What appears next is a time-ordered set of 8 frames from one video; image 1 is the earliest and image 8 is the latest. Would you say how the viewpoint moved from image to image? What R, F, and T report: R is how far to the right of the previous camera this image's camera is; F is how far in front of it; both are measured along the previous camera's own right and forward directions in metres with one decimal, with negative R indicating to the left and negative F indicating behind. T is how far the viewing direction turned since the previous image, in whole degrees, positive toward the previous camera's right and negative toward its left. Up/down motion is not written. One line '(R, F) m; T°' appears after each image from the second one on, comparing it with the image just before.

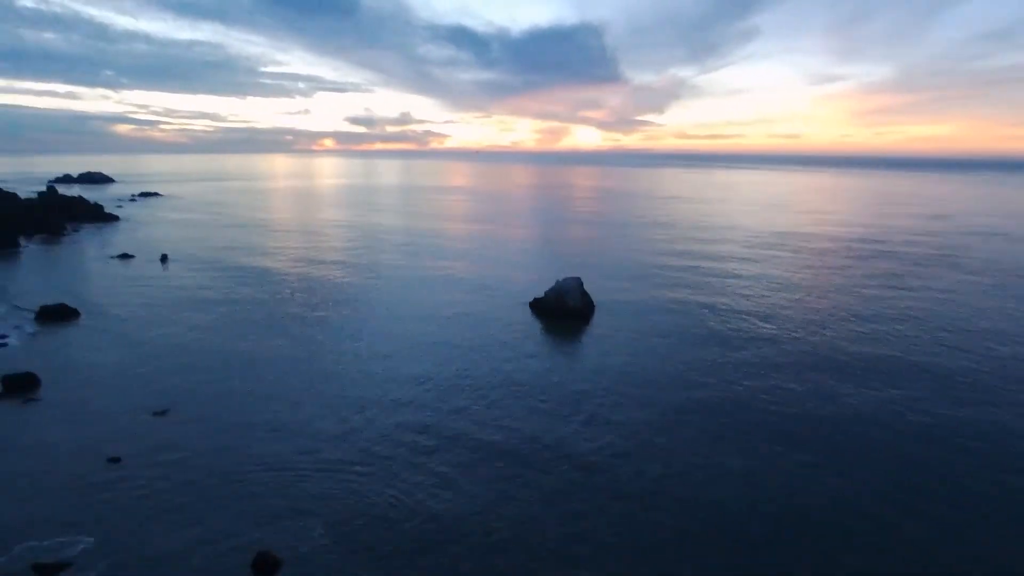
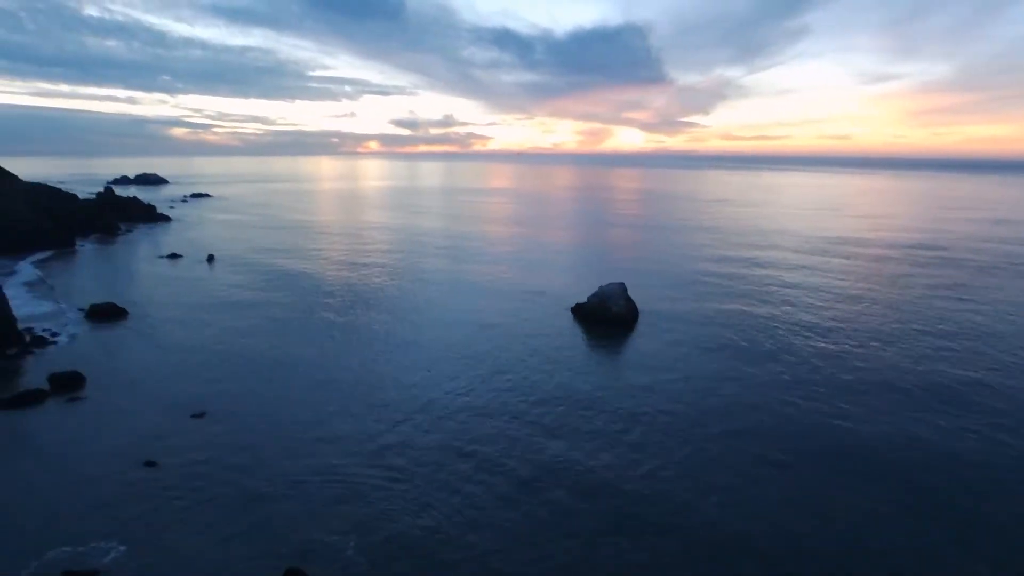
(0.0, +0.6) m; -4°
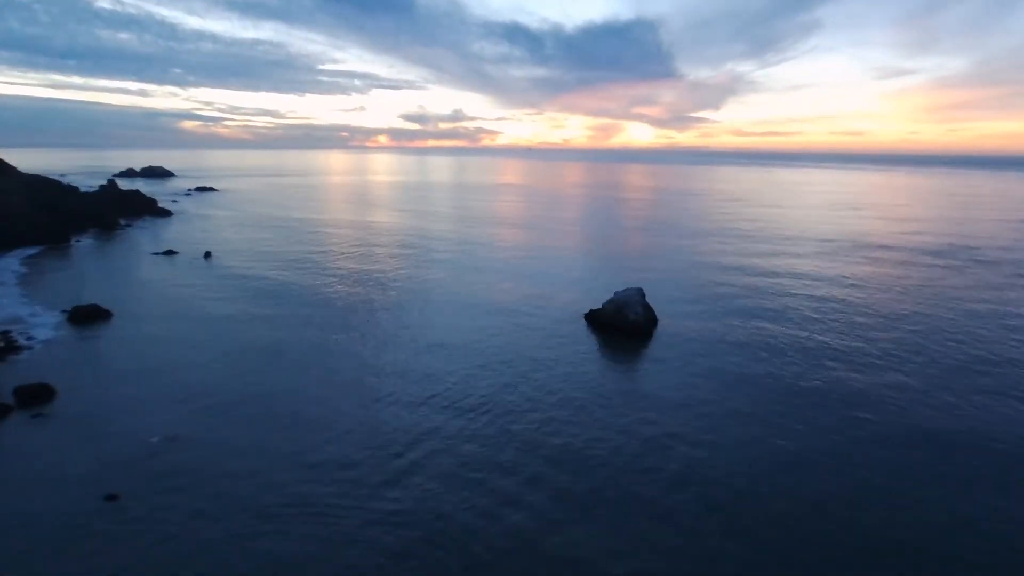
(-0.1, +1.9) m; -1°
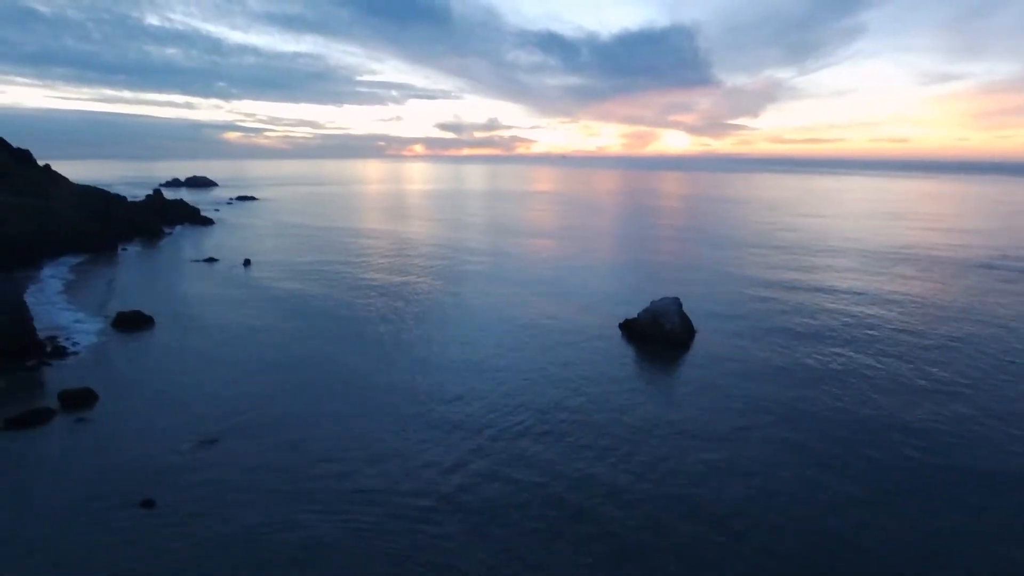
(0.0, +0.3) m; -3°
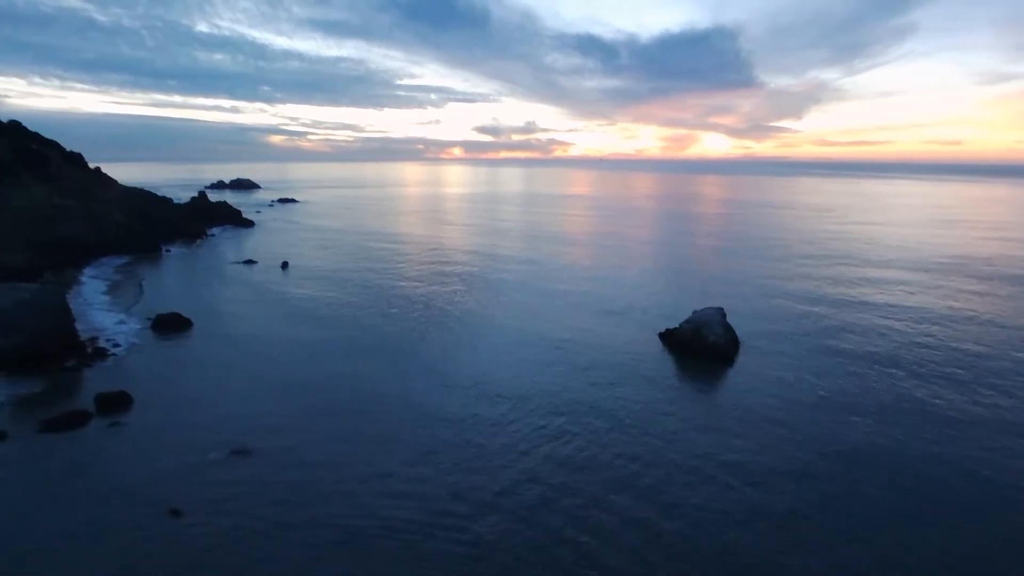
(0.0, +0.6) m; -3°
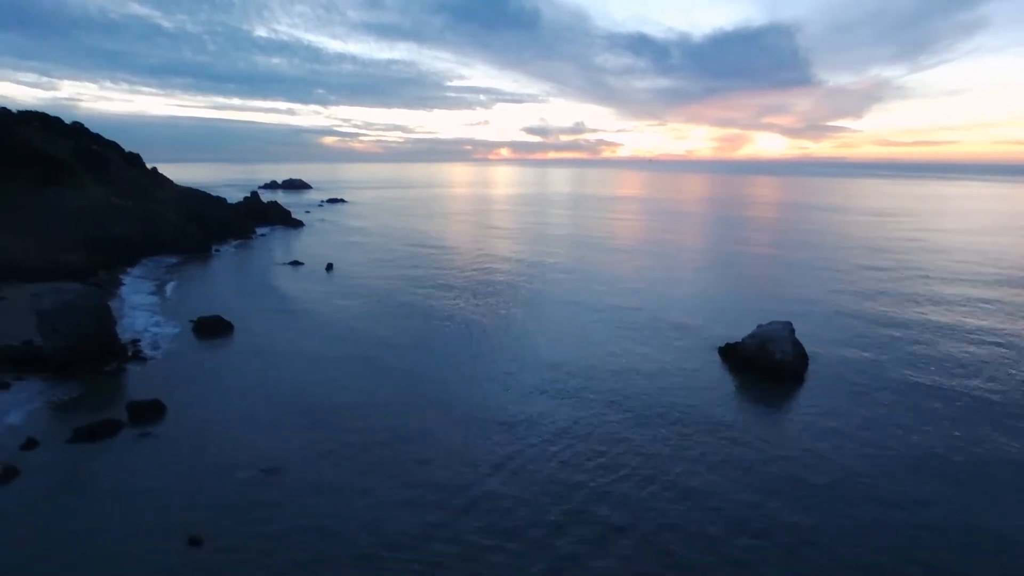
(-0.1, +1.4) m; -4°
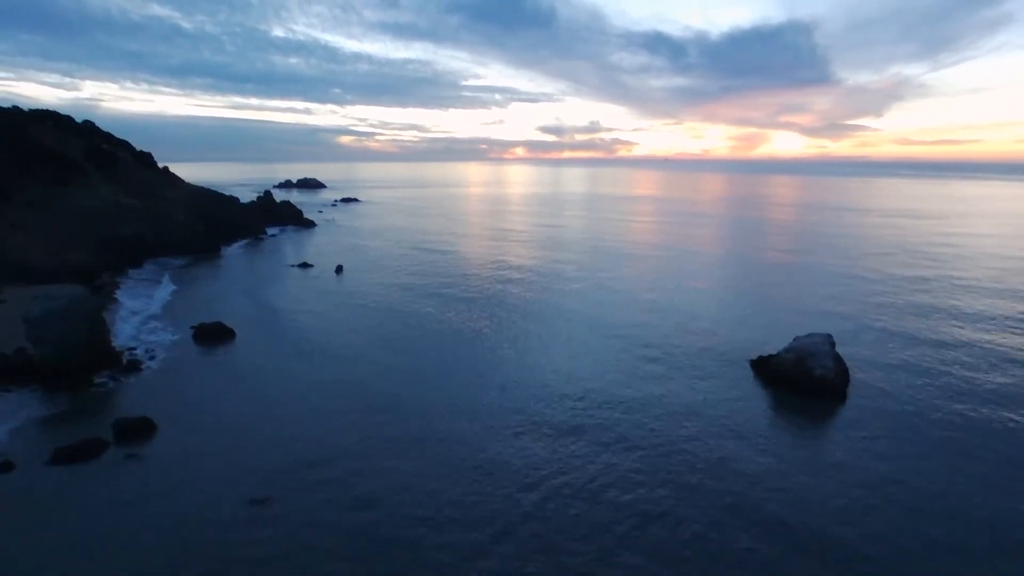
(-0.1, +1.6) m; -1°
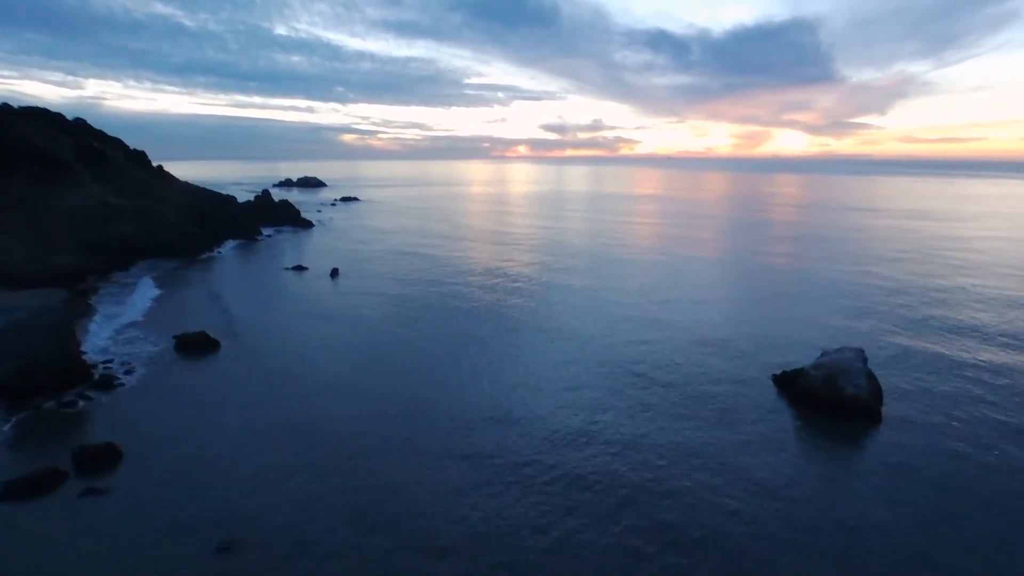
(0.0, +1.7) m; 0°
